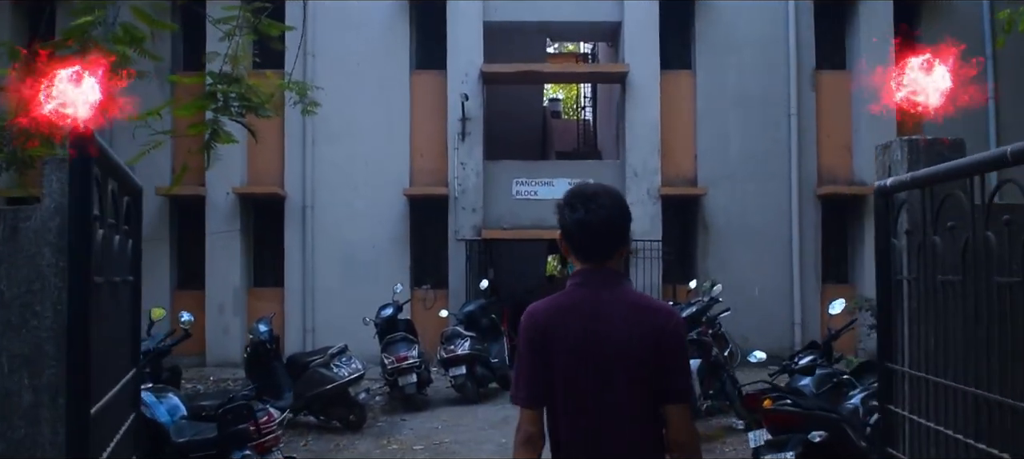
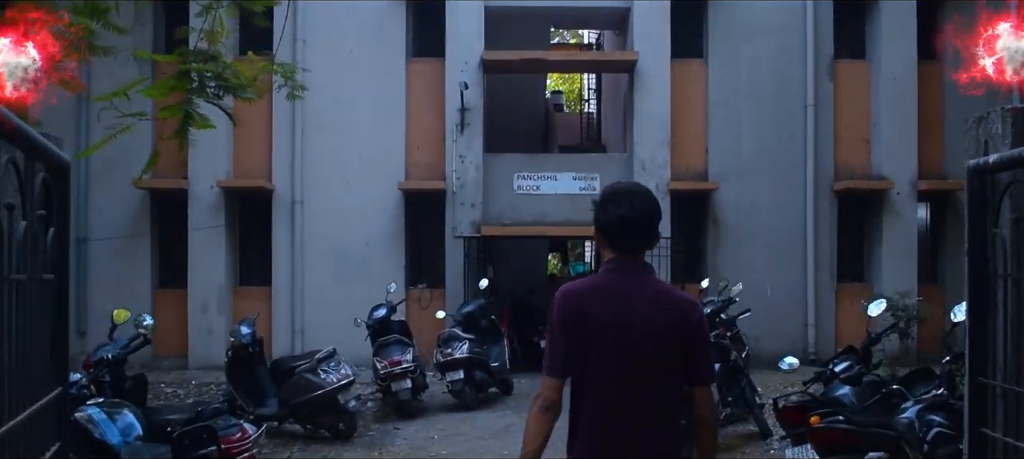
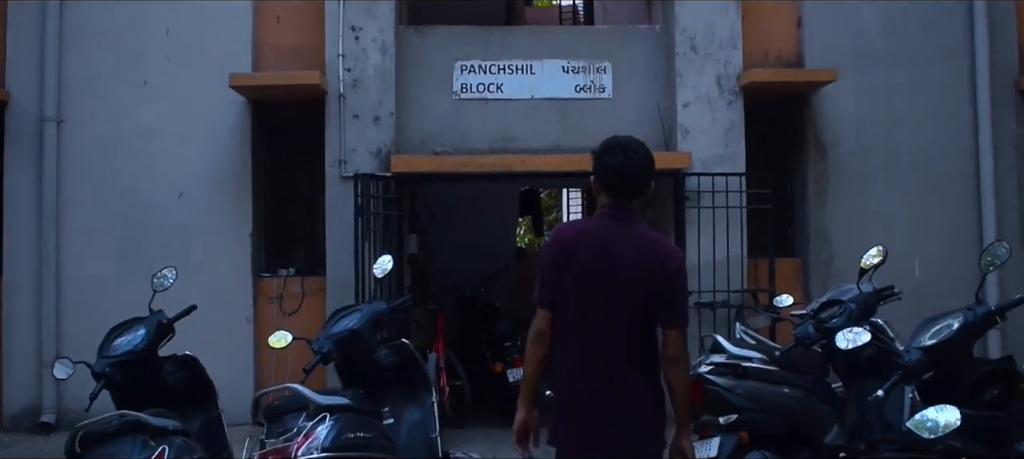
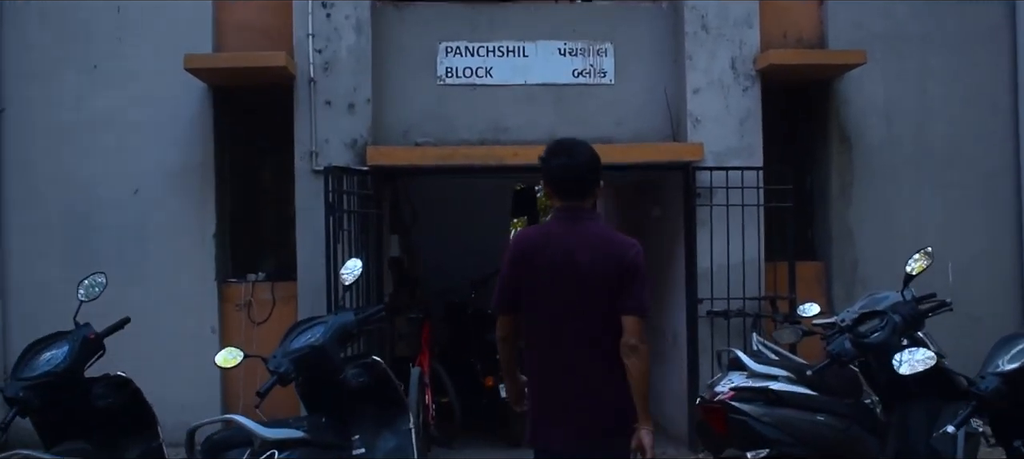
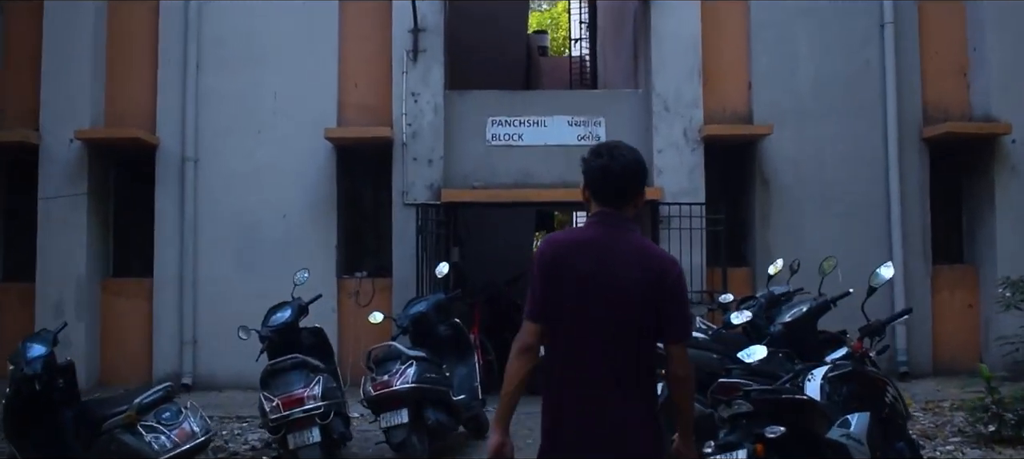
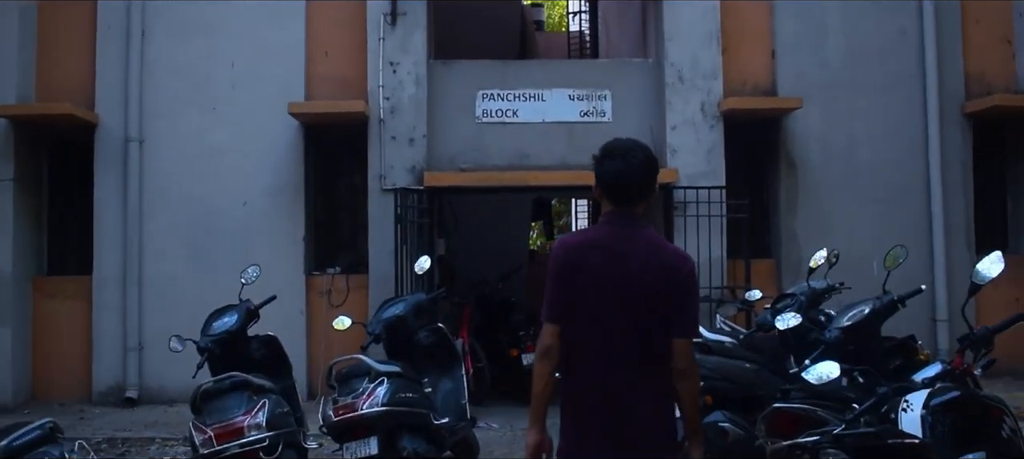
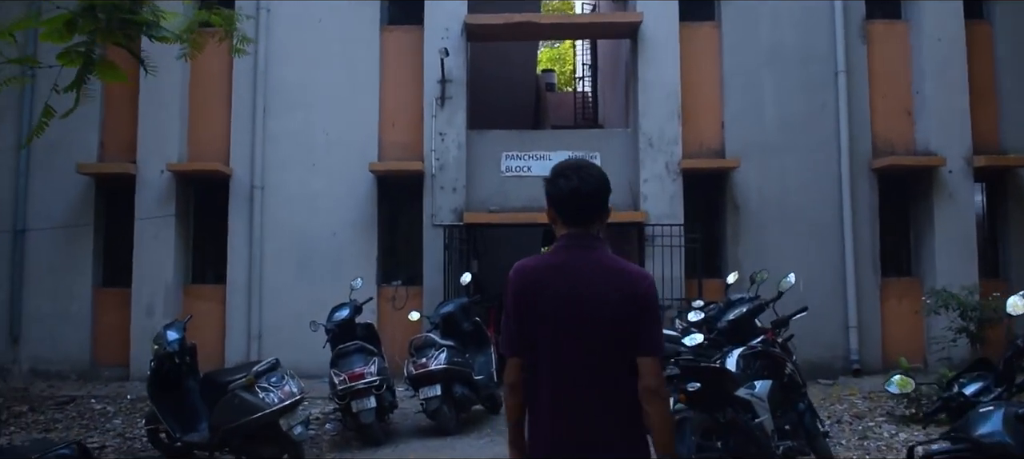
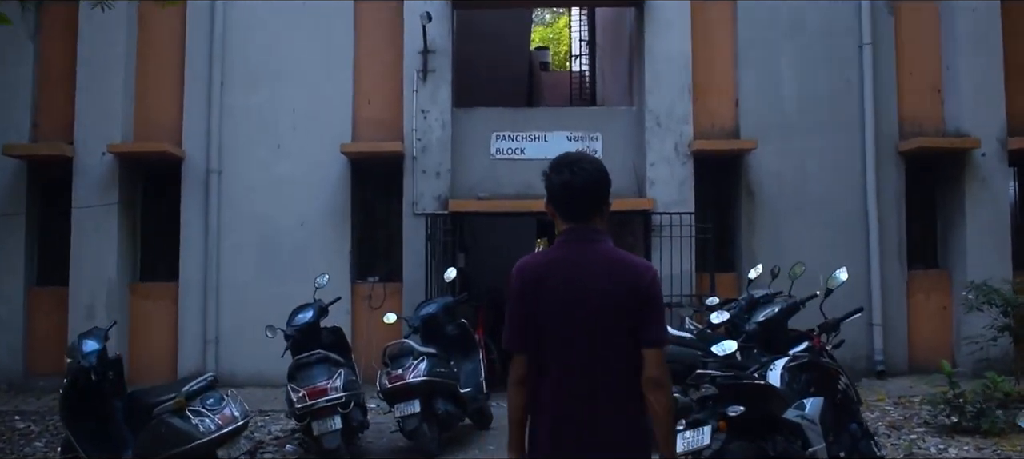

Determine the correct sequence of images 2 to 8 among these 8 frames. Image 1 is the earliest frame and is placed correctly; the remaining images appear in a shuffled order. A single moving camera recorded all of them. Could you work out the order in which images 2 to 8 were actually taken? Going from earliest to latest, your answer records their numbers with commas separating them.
2, 7, 8, 5, 6, 3, 4
